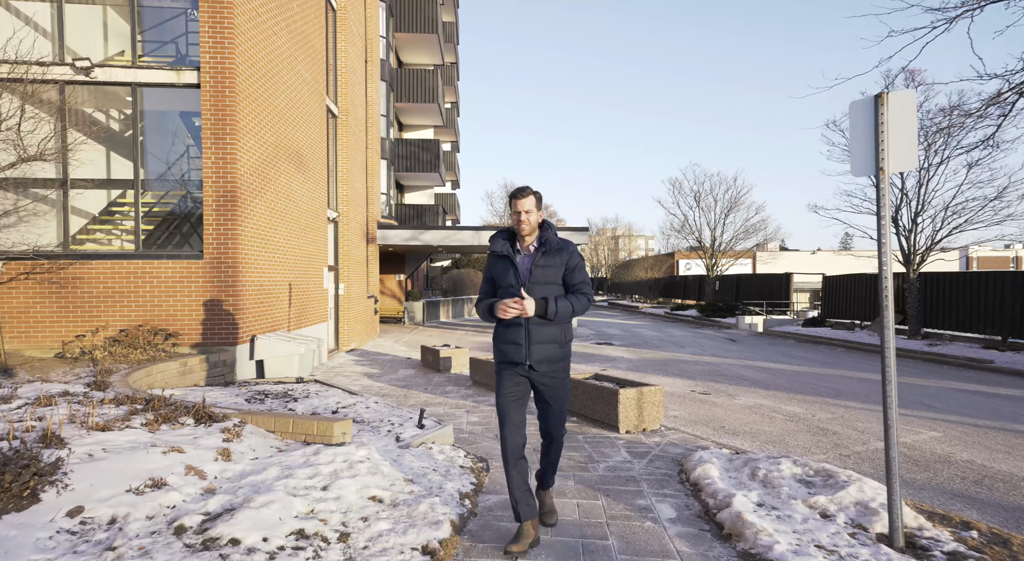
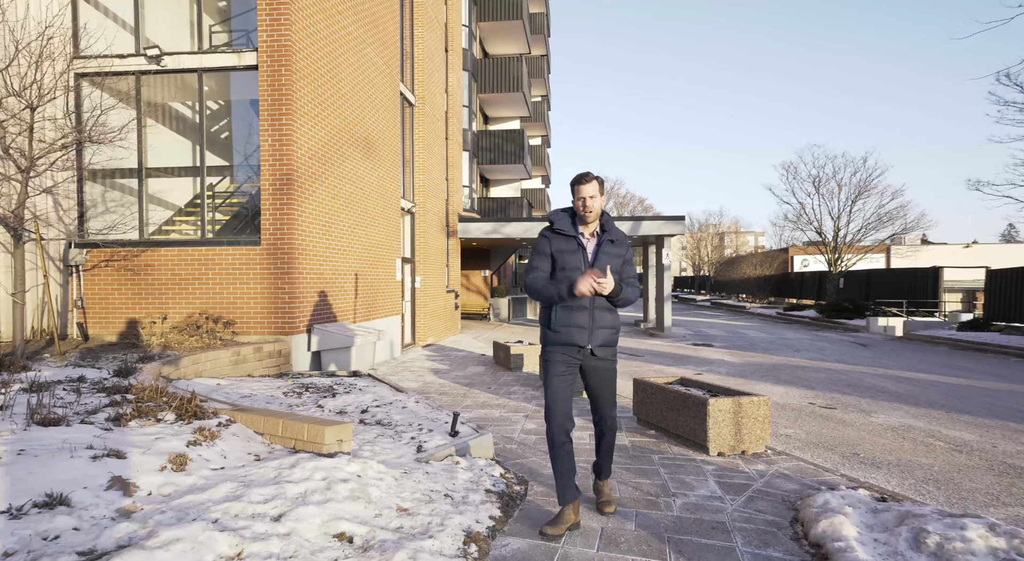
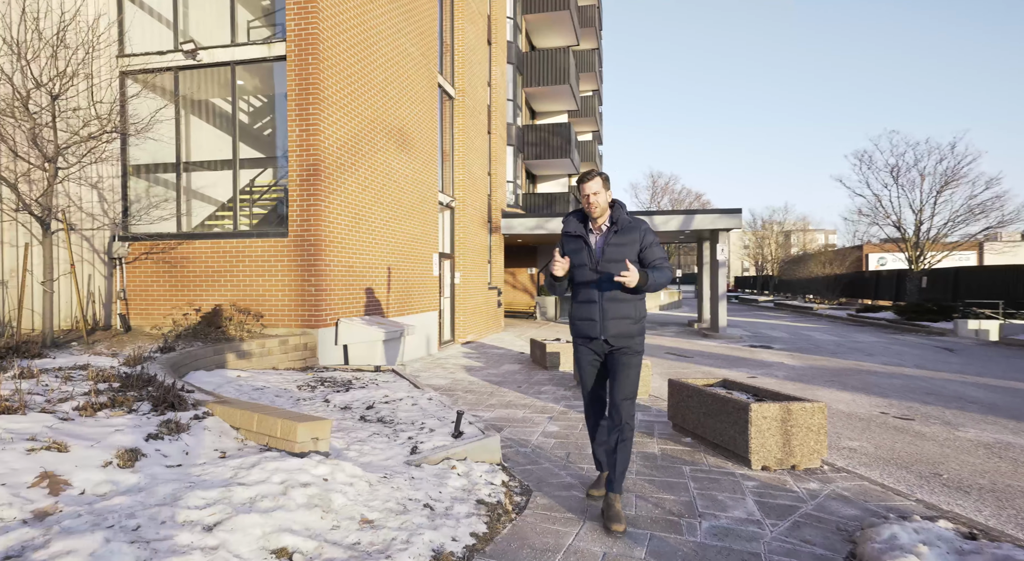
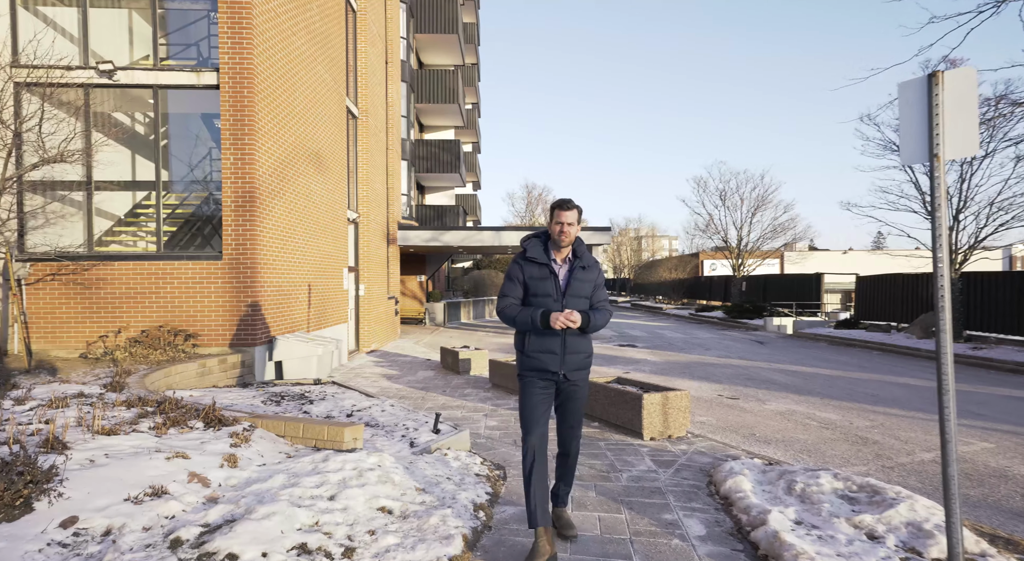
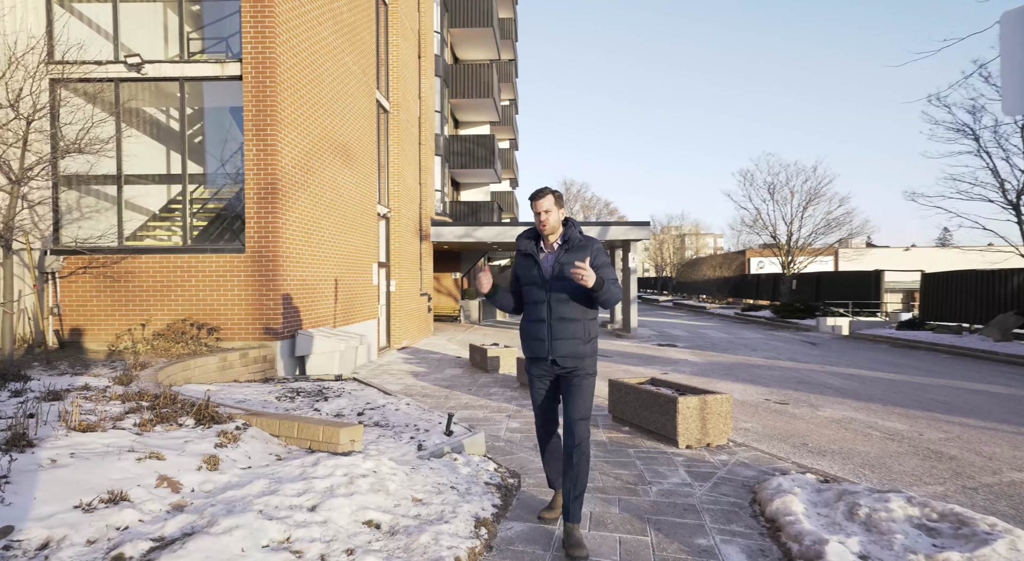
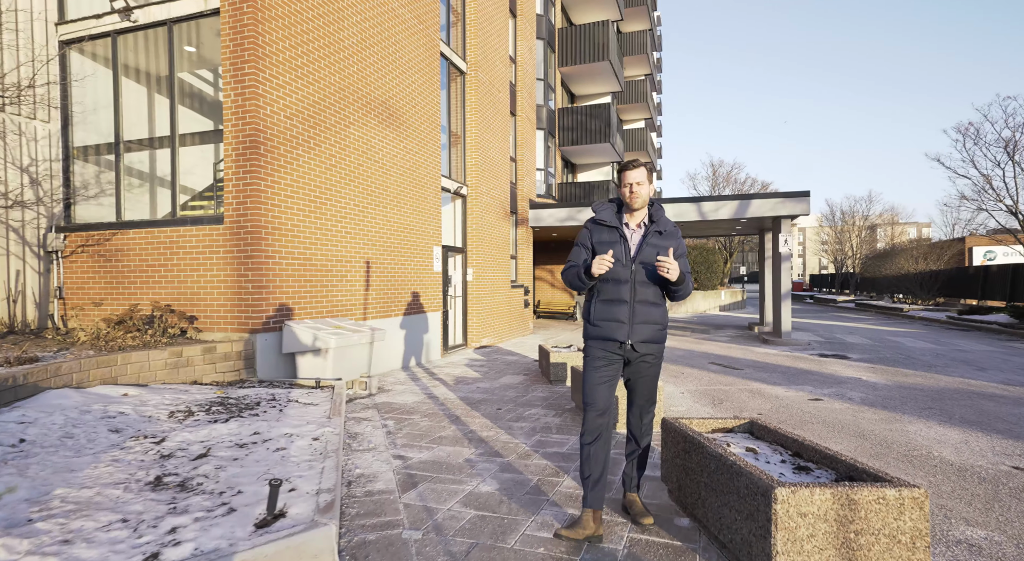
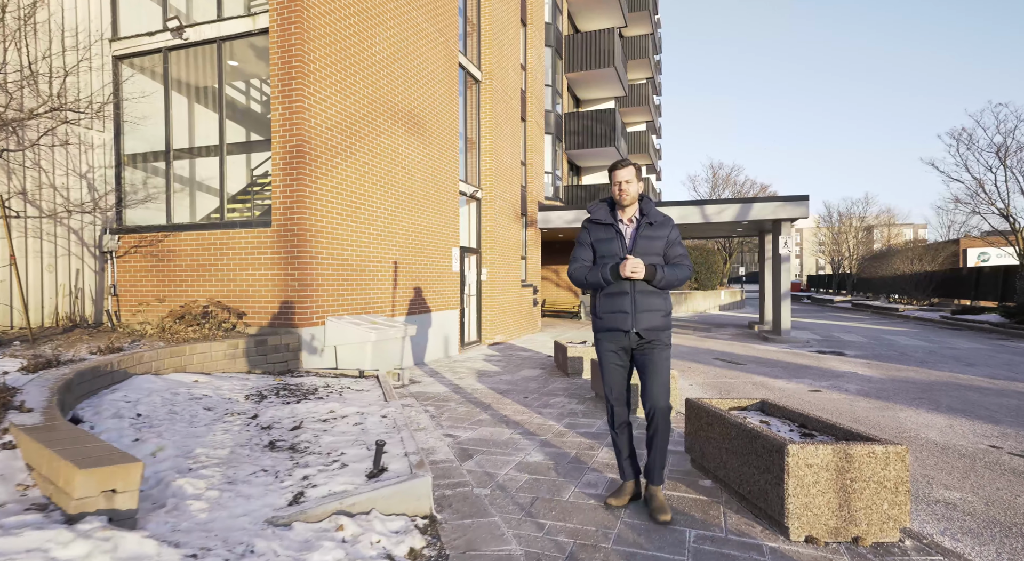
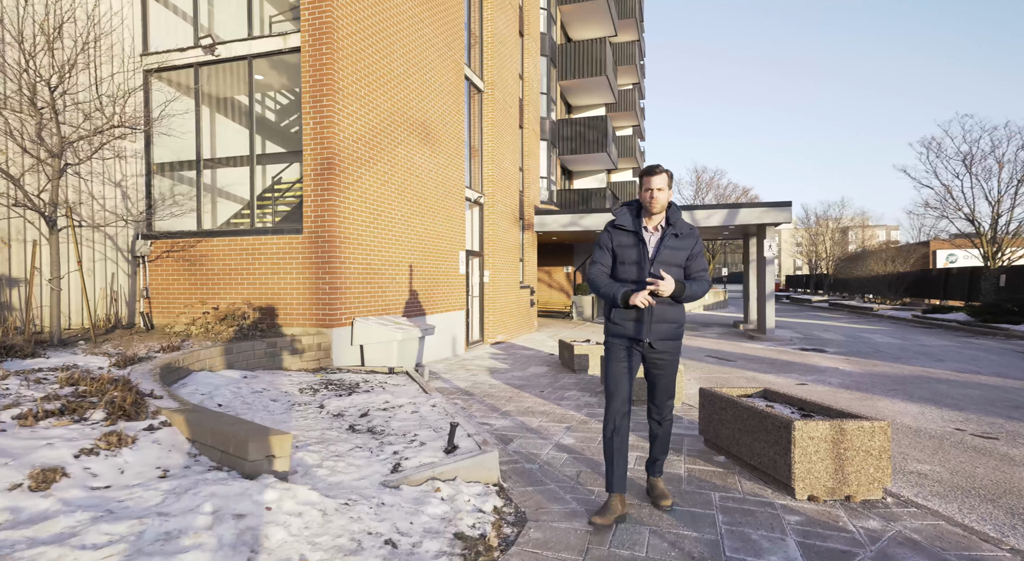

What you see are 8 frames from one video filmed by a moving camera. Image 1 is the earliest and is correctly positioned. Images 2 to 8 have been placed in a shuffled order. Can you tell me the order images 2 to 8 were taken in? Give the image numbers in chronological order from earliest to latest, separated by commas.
4, 5, 2, 3, 8, 7, 6
